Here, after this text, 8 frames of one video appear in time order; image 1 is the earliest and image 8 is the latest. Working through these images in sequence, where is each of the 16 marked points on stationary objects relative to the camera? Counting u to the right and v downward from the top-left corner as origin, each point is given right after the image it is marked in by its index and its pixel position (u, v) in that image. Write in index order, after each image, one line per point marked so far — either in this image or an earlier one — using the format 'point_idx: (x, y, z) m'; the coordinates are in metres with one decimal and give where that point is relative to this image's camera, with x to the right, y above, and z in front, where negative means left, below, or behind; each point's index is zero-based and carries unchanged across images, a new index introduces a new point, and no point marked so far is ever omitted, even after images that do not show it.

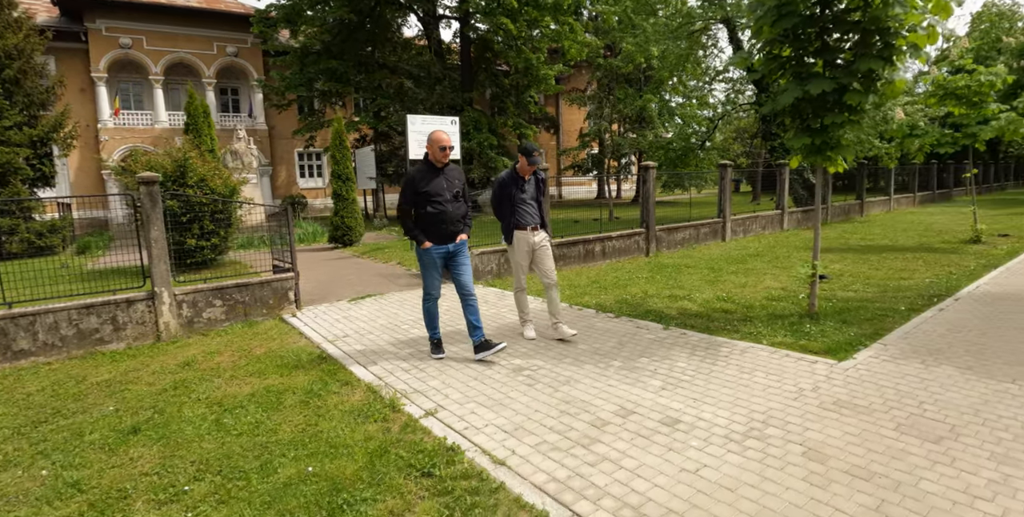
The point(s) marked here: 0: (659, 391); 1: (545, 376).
0: (+1.1, -1.0, +4.2) m
1: (+0.3, -1.0, +4.6) m
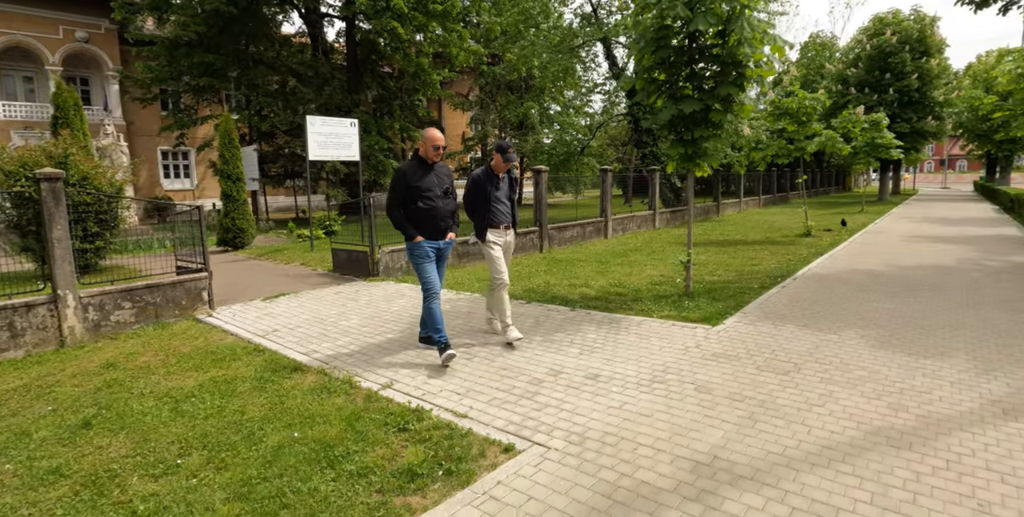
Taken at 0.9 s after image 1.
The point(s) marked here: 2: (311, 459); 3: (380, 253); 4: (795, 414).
0: (+0.6, -0.9, +5.0) m
1: (-0.3, -0.9, +5.2) m
2: (-1.1, -1.1, +3.2) m
3: (-2.3, +0.1, +9.6) m
4: (+1.8, -1.0, +3.6) m
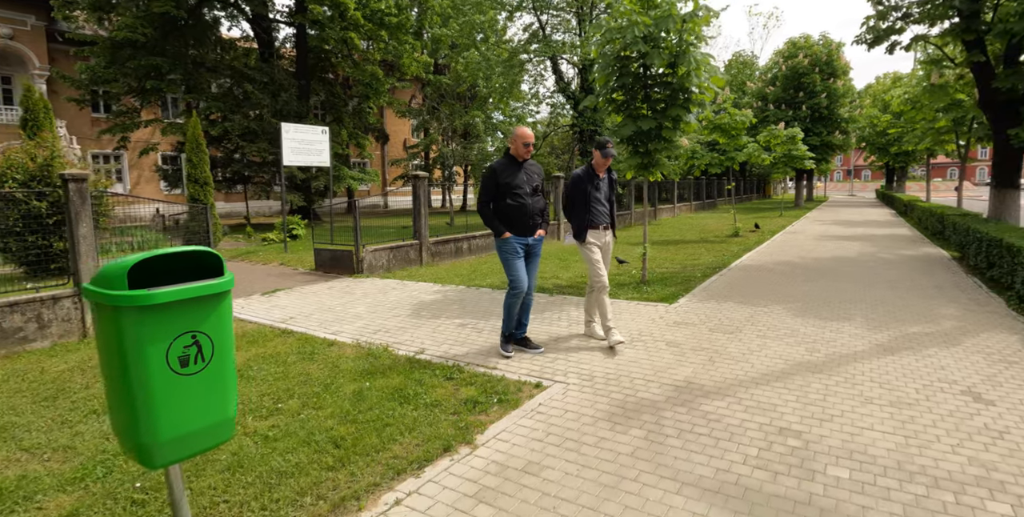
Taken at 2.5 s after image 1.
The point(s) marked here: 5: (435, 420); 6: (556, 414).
0: (+0.6, -0.8, +6.1) m
1: (-0.3, -0.8, +6.2) m
2: (-0.9, -1.0, +4.1) m
3: (-2.8, +0.1, +10.4) m
4: (+2.0, -0.8, +4.8) m
5: (-0.5, -1.1, +3.7) m
6: (+0.3, -1.1, +3.7) m
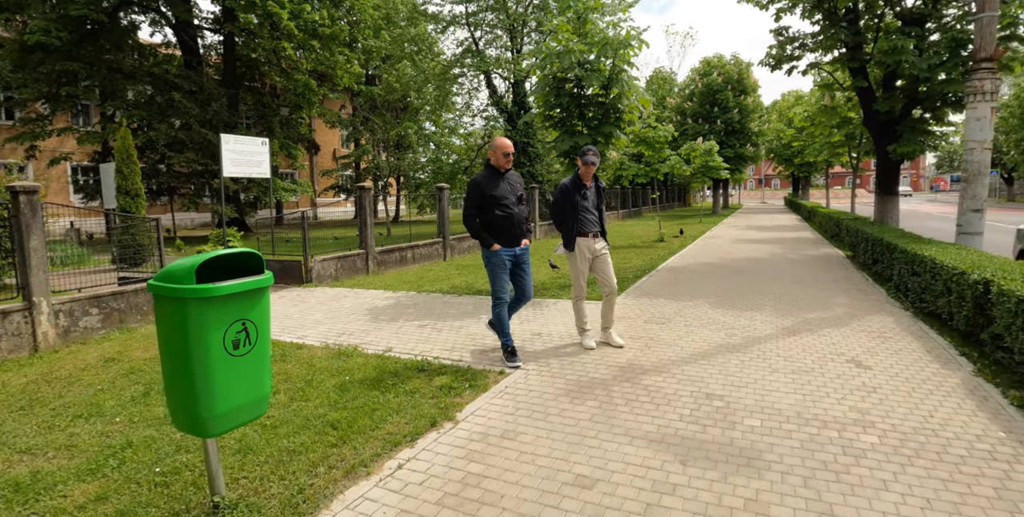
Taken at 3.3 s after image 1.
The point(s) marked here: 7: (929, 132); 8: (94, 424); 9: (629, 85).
0: (+0.1, -0.8, +6.7) m
1: (-0.8, -0.8, +6.7) m
2: (-1.2, -1.0, +4.5) m
3: (-3.8, -0.1, +10.5) m
4: (+1.6, -0.8, +5.6) m
5: (-0.7, -1.1, +4.2) m
6: (+0.1, -1.1, +4.3) m
7: (+9.1, +2.8, +12.1) m
8: (-3.1, -1.2, +4.1) m
9: (+1.9, +2.8, +9.0) m
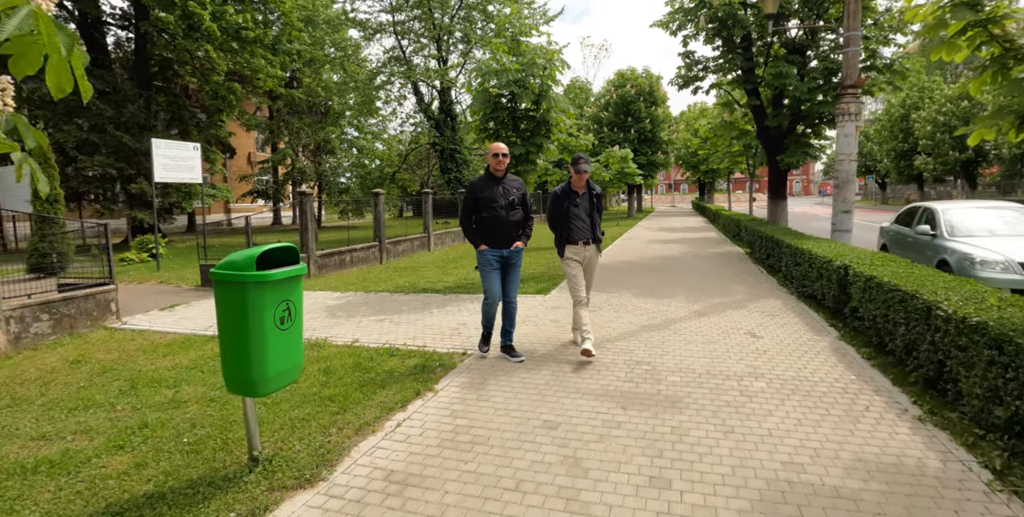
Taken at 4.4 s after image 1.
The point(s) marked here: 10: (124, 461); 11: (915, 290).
0: (-0.5, -0.8, +7.5) m
1: (-1.4, -0.8, +7.3) m
2: (-1.5, -1.0, +5.1) m
3: (-4.9, -0.1, +10.7) m
4: (+1.1, -0.8, +6.6) m
5: (-1.0, -1.1, +4.8) m
6: (-0.2, -1.0, +5.1) m
7: (+7.6, +2.9, +14.1) m
8: (-3.3, -1.2, +4.4) m
9: (+0.8, +2.8, +10.0) m
10: (-2.5, -1.3, +3.5) m
11: (+3.4, -0.3, +4.7) m
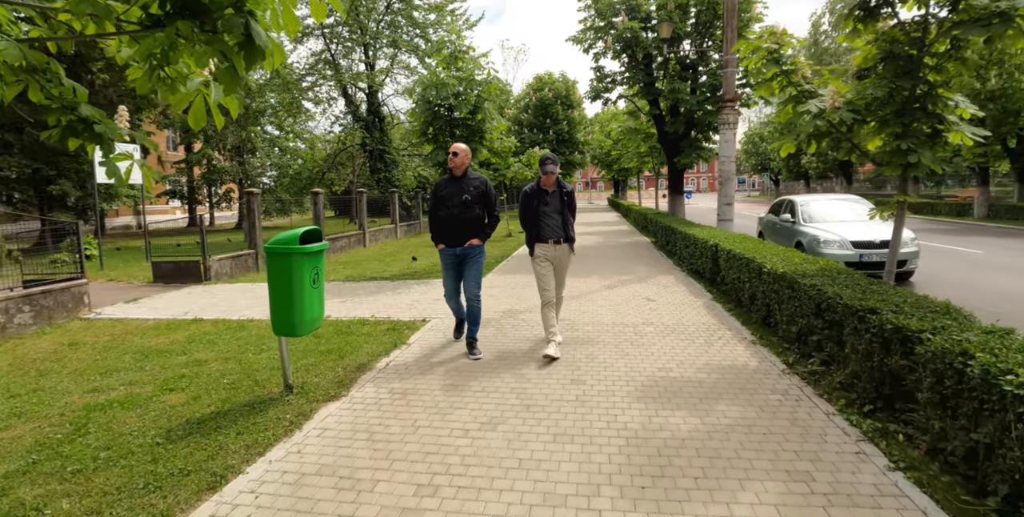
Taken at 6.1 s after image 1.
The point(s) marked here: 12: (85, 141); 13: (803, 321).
0: (-1.4, -0.6, +8.8) m
1: (-2.3, -0.7, +8.5) m
2: (-2.0, -0.9, +6.3) m
3: (-6.2, -0.1, +11.4) m
4: (+0.4, -0.5, +8.1) m
5: (-1.5, -0.9, +6.1) m
6: (-0.8, -0.8, +6.5) m
7: (+5.6, +3.3, +16.4) m
8: (-3.7, -1.1, +5.4) m
9: (-0.5, +3.1, +11.5) m
10: (-2.8, -1.2, +4.6) m
11: (+2.9, 0.0, +6.6) m
12: (-2.6, +0.7, +3.4) m
13: (+2.6, -0.6, +5.0) m
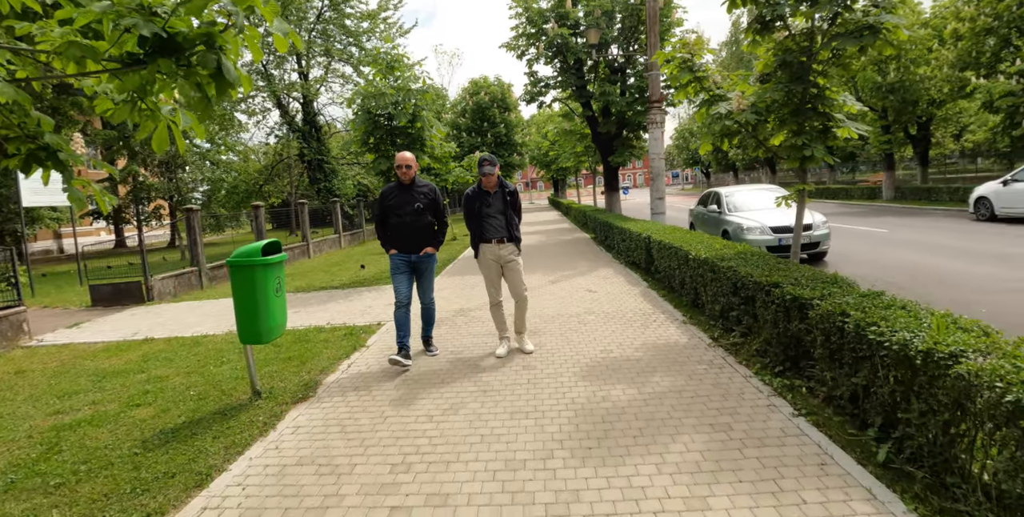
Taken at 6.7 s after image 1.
0: (-2.2, -0.7, +9.0) m
1: (-3.0, -0.8, +8.6) m
2: (-2.5, -1.0, +6.5) m
3: (-7.3, -0.5, +11.1) m
4: (-0.4, -0.5, +8.5) m
5: (-2.0, -1.0, +6.4) m
6: (-1.3, -0.9, +6.8) m
7: (+3.8, +3.5, +17.3) m
8: (-4.2, -1.3, +5.4) m
9: (-1.8, +3.0, +11.8) m
10: (-3.1, -1.3, +4.8) m
11: (+2.2, +0.2, +7.2) m
12: (-3.0, +0.6, +3.5) m
13: (+2.2, -0.4, +5.6) m
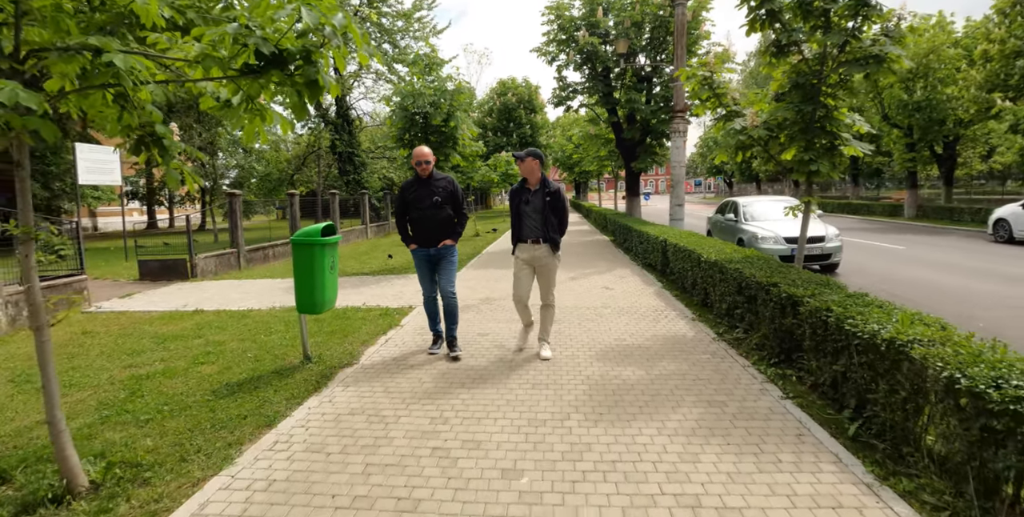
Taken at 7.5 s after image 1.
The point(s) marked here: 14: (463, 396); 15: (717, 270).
0: (-1.8, -0.5, +9.6) m
1: (-2.7, -0.6, +9.3) m
2: (-2.3, -0.8, +7.1) m
3: (-6.9, 0.0, +11.9) m
4: (0.0, -0.5, +9.1) m
5: (-1.8, -0.8, +7.0) m
6: (-1.1, -0.7, +7.4) m
7: (+4.6, +3.4, +17.8) m
8: (-4.0, -1.0, +6.1) m
9: (-1.2, +3.1, +12.4) m
10: (-2.9, -1.1, +5.4) m
11: (+2.6, +0.1, +7.7) m
12: (-2.7, +0.8, +4.2) m
13: (+2.4, -0.4, +6.1) m
14: (-0.4, -1.1, +4.5) m
15: (+2.4, -0.1, +6.5) m
